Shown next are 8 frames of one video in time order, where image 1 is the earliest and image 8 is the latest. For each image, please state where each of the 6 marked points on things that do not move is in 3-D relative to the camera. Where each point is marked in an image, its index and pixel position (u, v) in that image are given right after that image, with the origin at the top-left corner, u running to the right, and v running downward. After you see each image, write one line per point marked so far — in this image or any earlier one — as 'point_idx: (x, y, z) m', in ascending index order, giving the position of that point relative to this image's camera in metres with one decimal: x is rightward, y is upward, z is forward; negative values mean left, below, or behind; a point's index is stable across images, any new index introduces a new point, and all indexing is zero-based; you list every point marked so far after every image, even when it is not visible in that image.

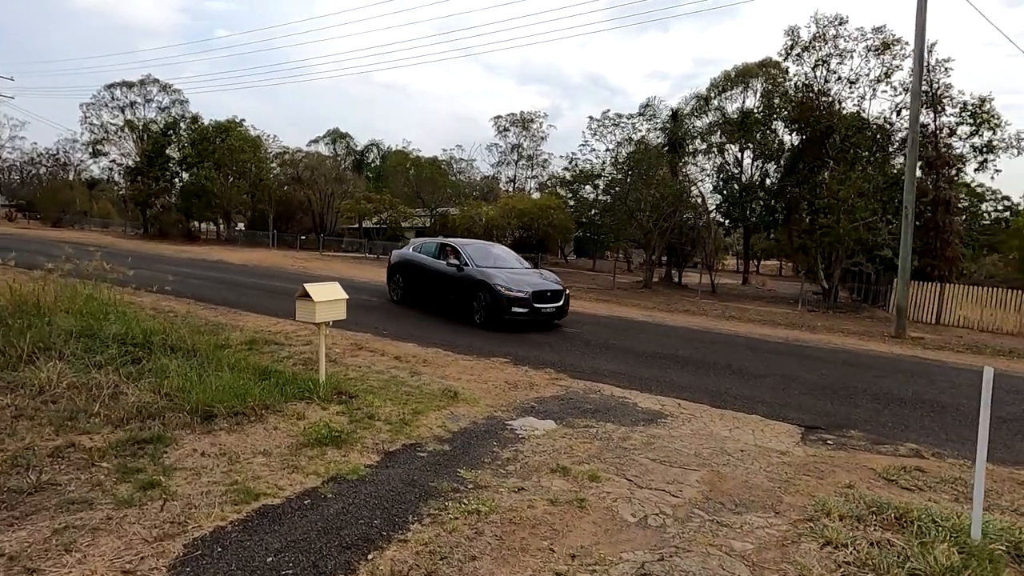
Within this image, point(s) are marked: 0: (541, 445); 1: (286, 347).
0: (+0.3, -1.5, +5.1) m
1: (-3.7, -1.0, +8.8) m
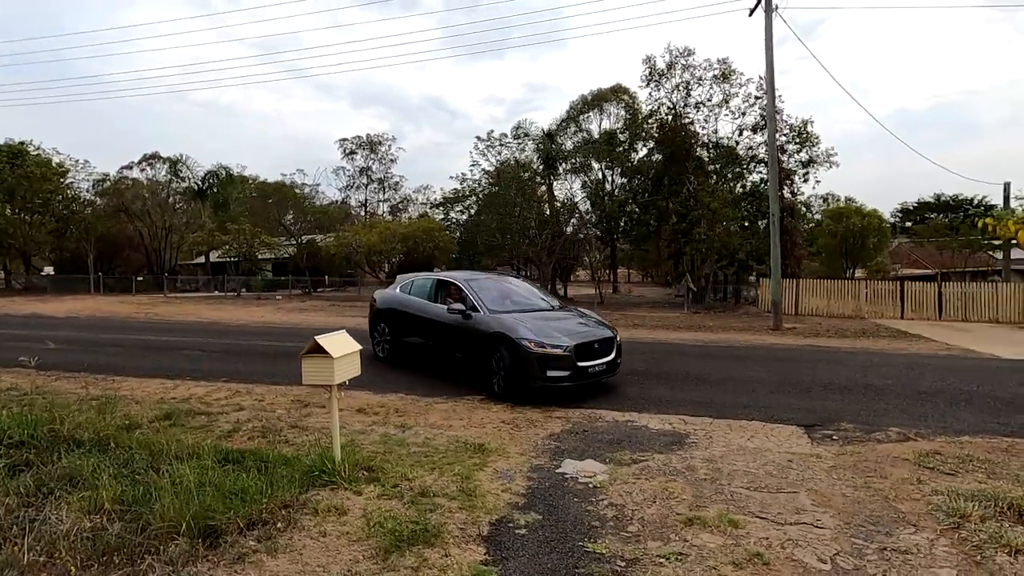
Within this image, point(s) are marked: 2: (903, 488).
0: (+1.0, -1.7, +4.5) m
1: (-3.9, -1.7, +7.0) m
2: (+3.4, -1.8, +4.7) m
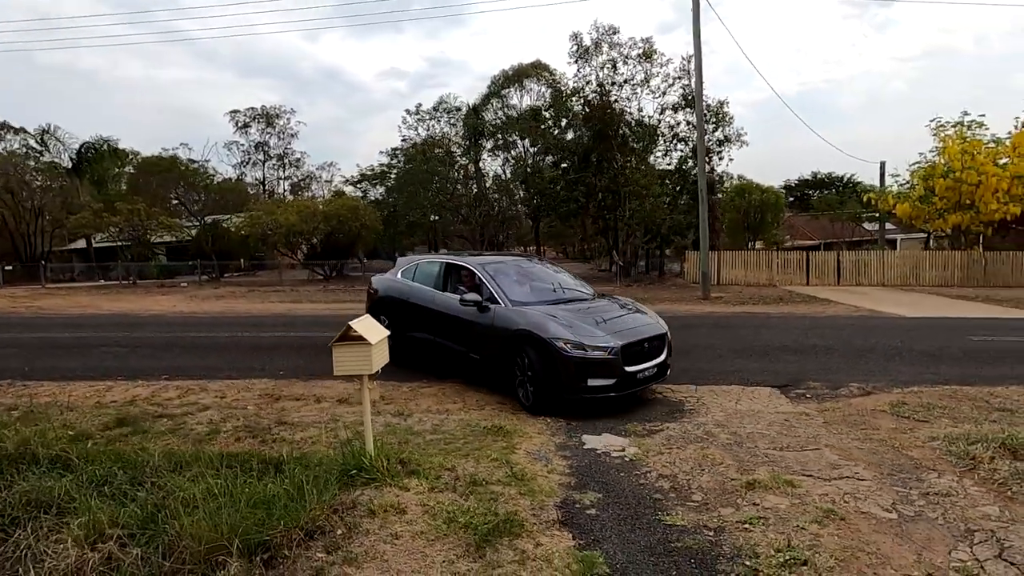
0: (+1.4, -1.5, +4.6) m
1: (-3.9, -1.5, +6.3) m
2: (+3.7, -1.4, +5.1) m
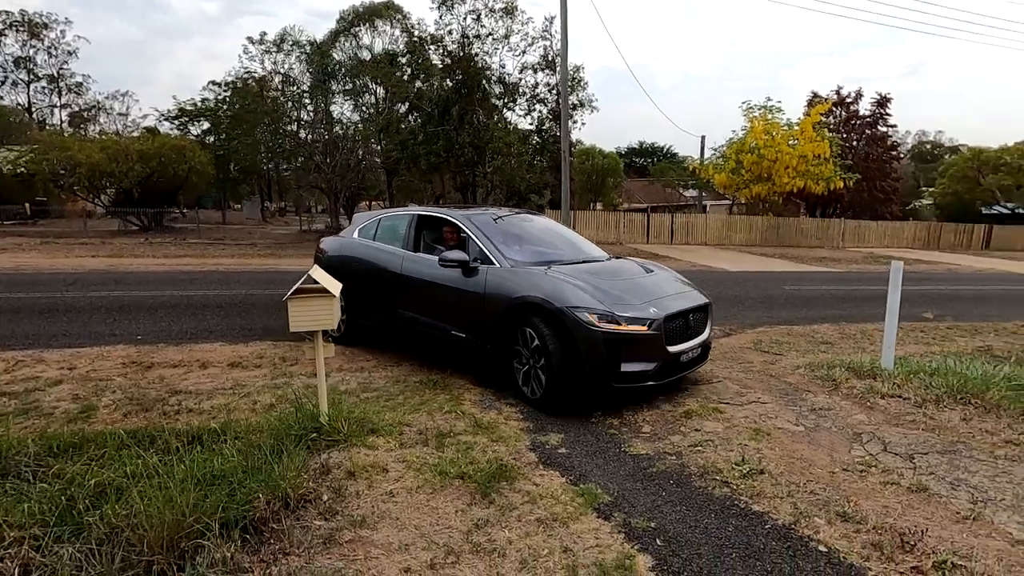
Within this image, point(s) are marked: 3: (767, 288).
0: (+0.9, -1.1, +5.0) m
1: (-4.6, -1.0, +5.1) m
2: (+3.0, -0.9, +6.2) m
3: (+6.3, 0.0, +13.2) m
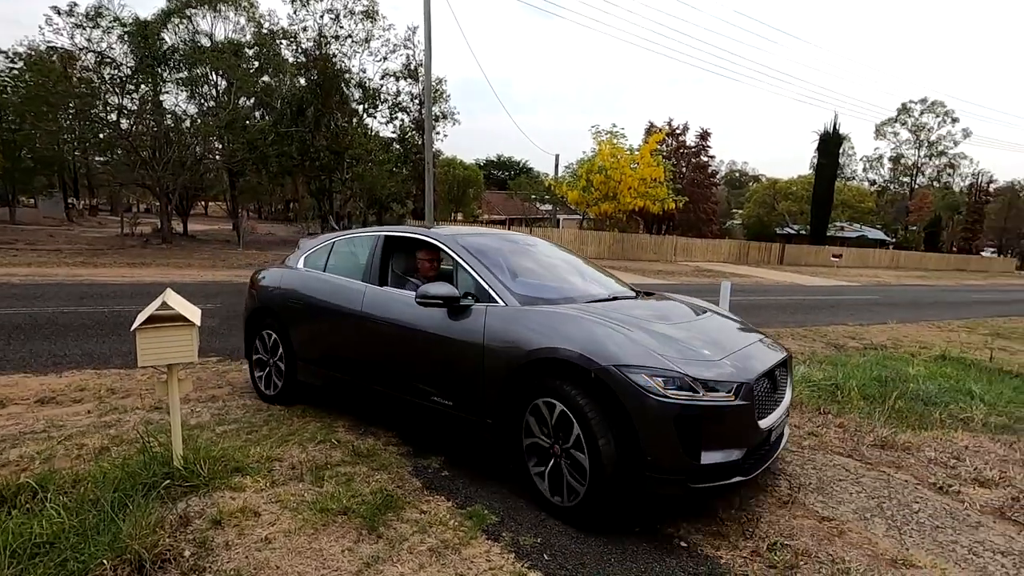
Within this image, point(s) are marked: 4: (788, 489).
0: (-0.2, -1.3, +5.1) m
1: (-5.6, -1.2, +3.8) m
2: (+1.5, -1.1, +6.8) m
3: (+2.9, -0.3, +14.5) m
4: (+1.9, -1.4, +3.7) m
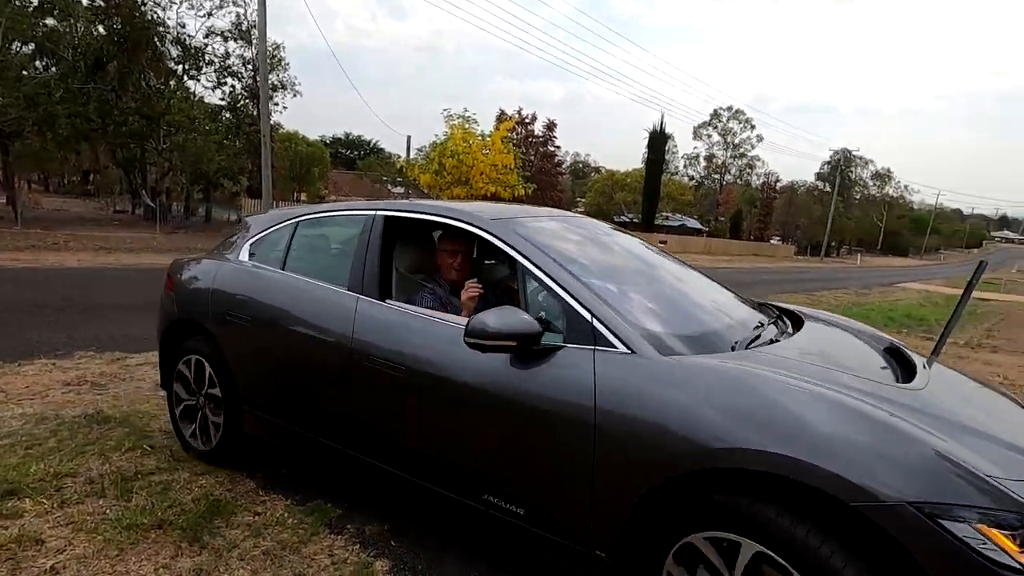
0: (-1.6, -1.1, +4.9) m
1: (-6.4, -1.2, +2.1) m
2: (-0.4, -0.9, +7.0) m
3: (-1.2, +0.1, +14.7) m
4: (+0.8, -1.2, +4.1) m
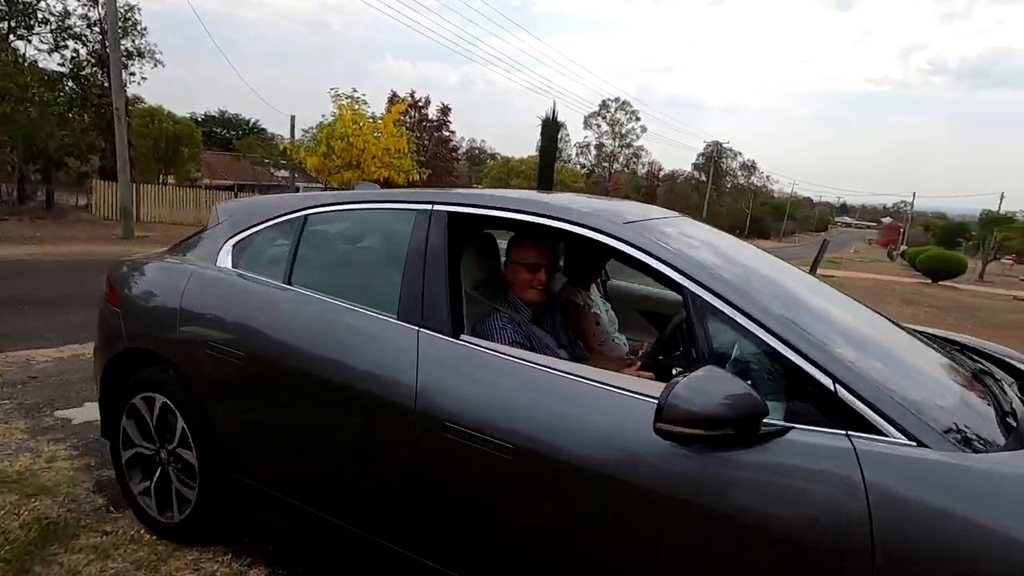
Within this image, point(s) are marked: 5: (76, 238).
0: (-2.5, -1.0, +4.4) m
1: (-6.8, -1.3, +0.9) m
2: (-1.8, -0.7, +6.7) m
3: (-4.0, +0.4, +14.1) m
4: (0.0, -1.1, +4.1) m
5: (-13.7, +1.7, +16.8) m
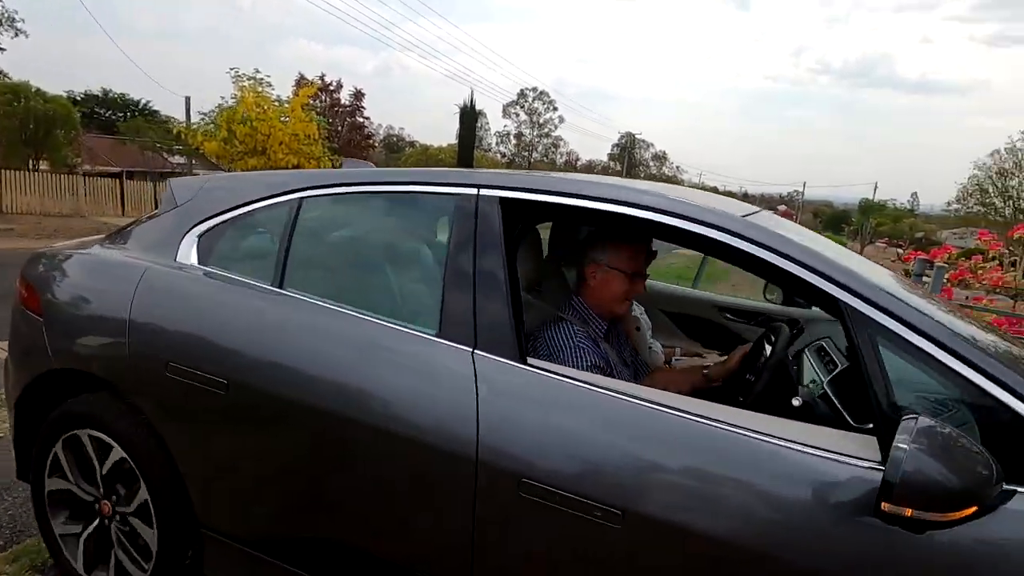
0: (-2.9, -1.0, +3.8) m
1: (-6.6, -1.5, -0.3) m
2: (-2.5, -0.7, +6.2) m
3: (-5.8, +0.6, +13.2) m
4: (-0.4, -1.0, +3.9) m
5: (-15.9, +1.6, +14.4) m
